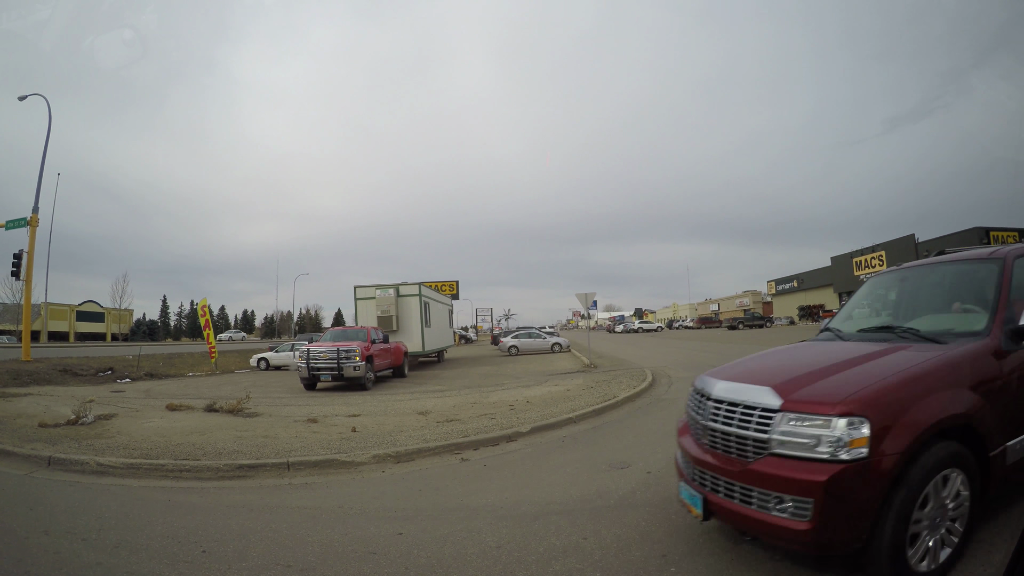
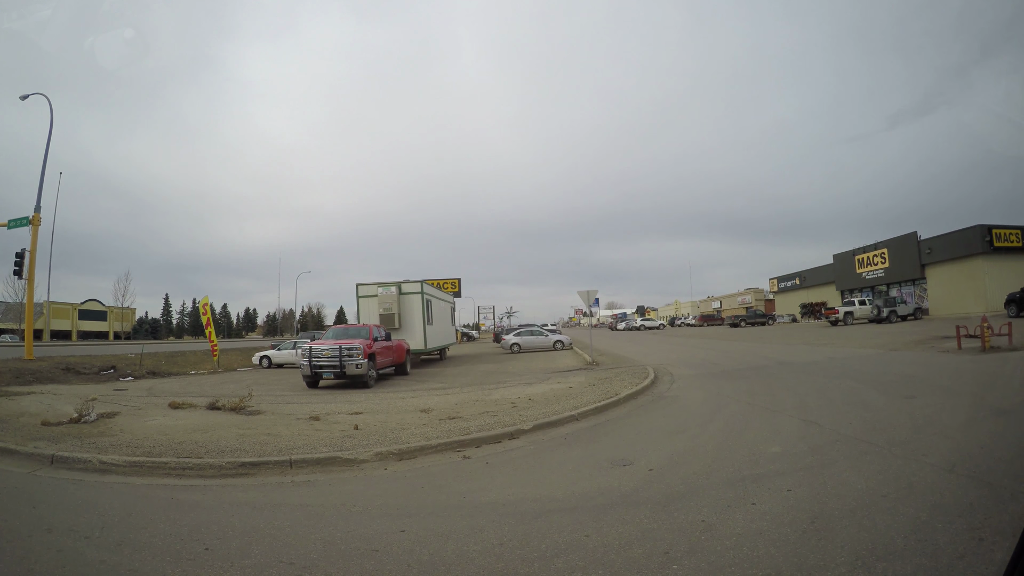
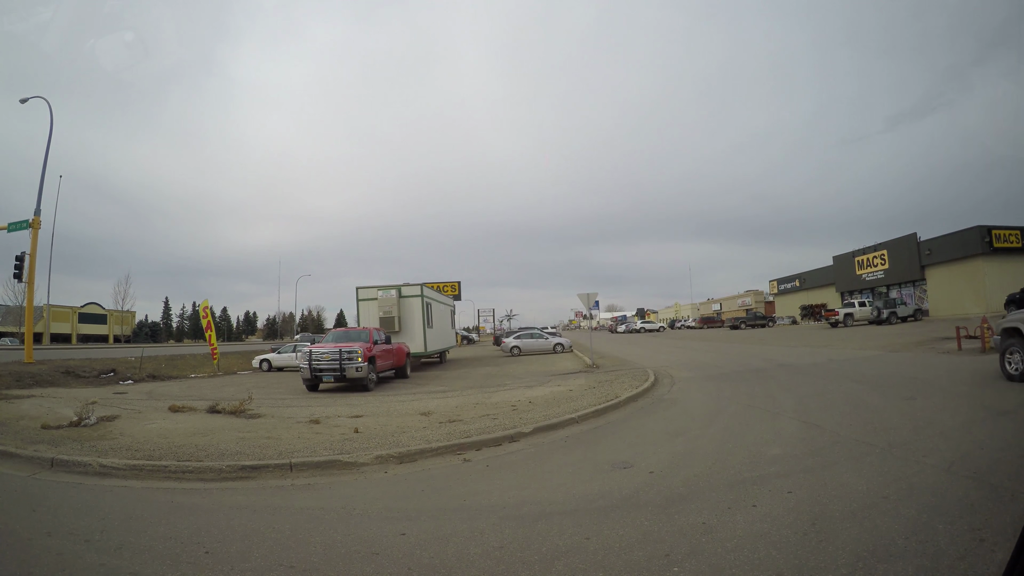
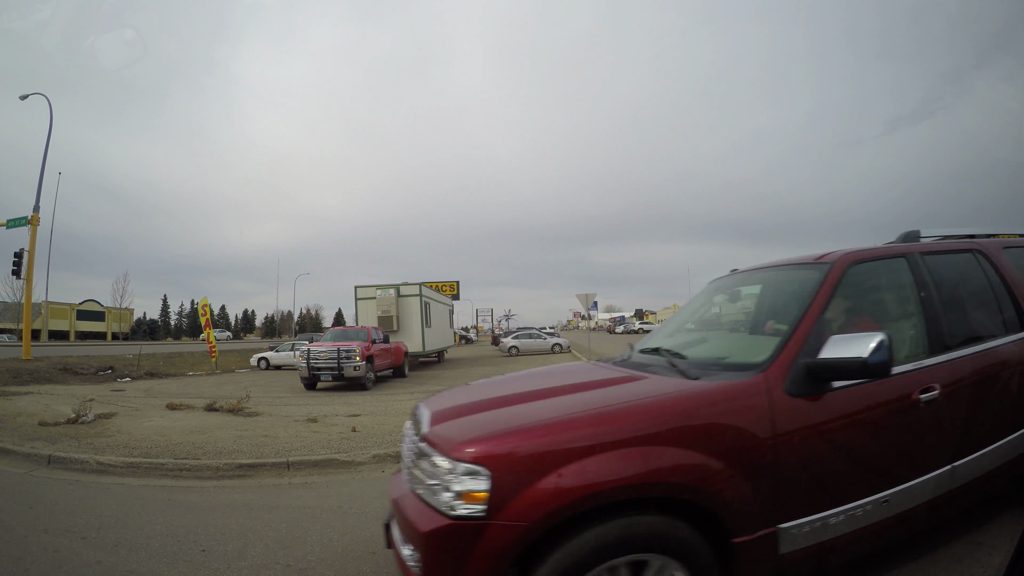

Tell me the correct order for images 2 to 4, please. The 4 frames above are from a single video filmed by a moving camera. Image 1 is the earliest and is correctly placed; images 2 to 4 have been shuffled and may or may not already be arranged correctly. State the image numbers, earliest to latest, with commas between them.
4, 2, 3
